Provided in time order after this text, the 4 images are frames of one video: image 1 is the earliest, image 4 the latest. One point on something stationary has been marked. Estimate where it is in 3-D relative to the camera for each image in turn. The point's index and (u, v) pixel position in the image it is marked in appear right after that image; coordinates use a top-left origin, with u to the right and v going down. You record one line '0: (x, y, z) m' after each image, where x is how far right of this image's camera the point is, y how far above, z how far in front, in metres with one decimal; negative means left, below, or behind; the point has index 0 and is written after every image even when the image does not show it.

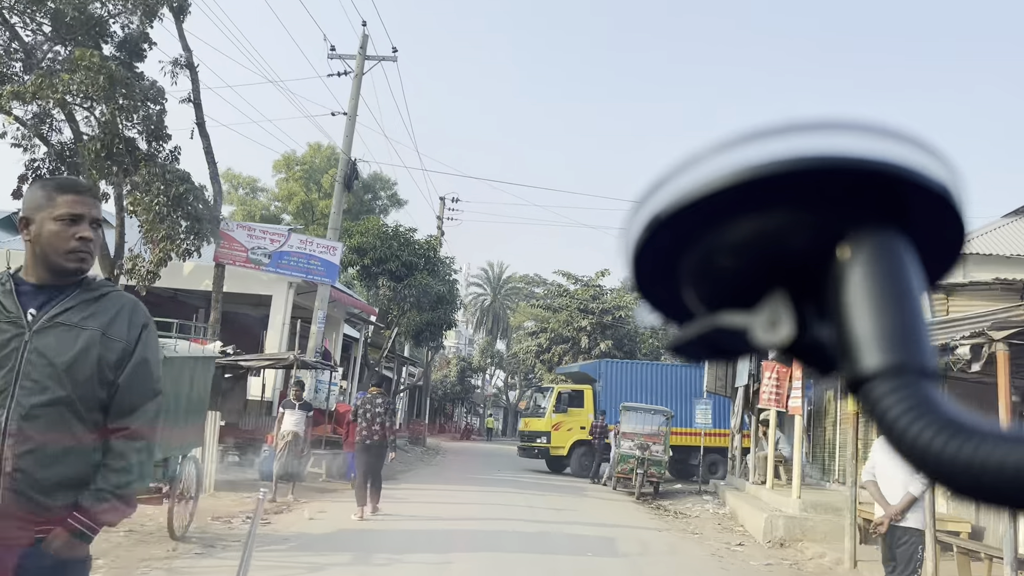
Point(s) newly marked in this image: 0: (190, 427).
0: (-2.8, -1.2, +7.0) m
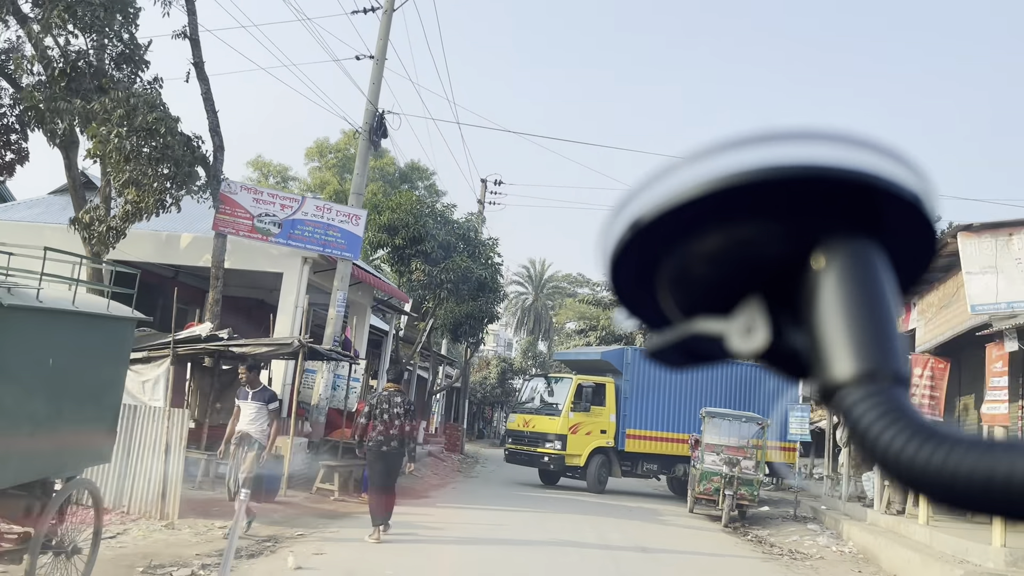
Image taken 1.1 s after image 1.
0: (-2.3, -0.8, +4.3) m
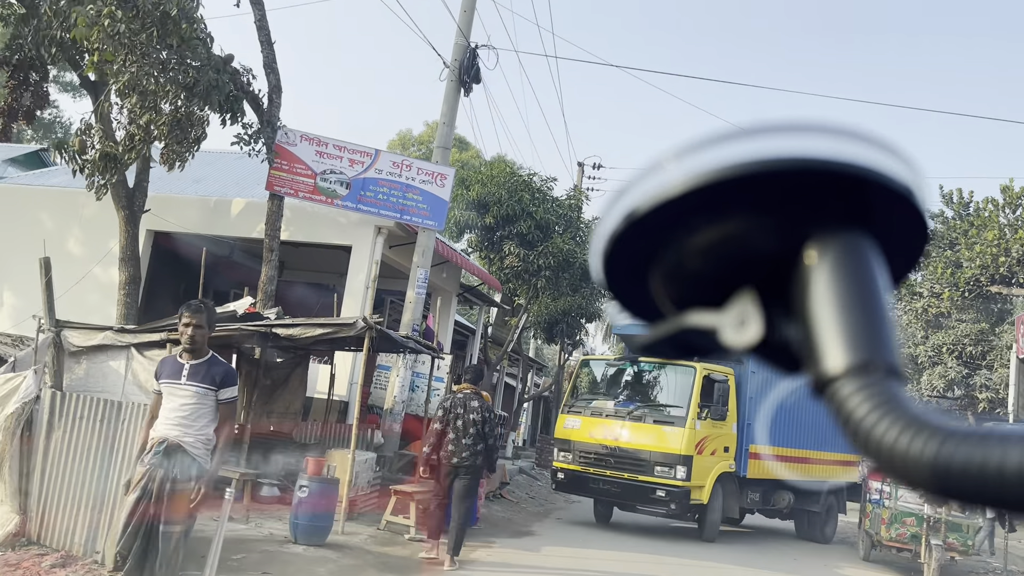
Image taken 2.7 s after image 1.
0: (-1.6, -0.3, +1.6) m
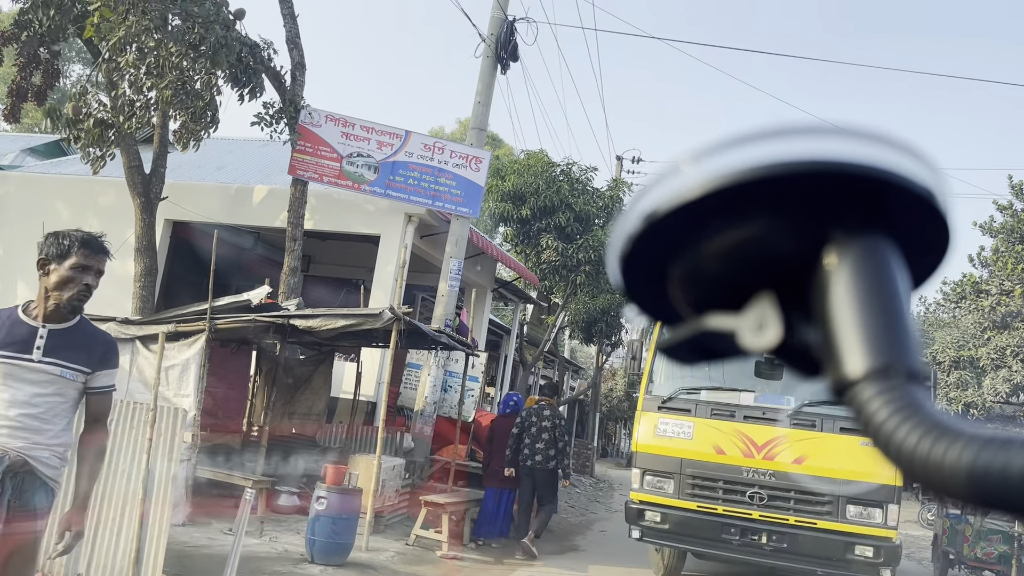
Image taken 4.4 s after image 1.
0: (-1.4, -0.2, +0.9) m
